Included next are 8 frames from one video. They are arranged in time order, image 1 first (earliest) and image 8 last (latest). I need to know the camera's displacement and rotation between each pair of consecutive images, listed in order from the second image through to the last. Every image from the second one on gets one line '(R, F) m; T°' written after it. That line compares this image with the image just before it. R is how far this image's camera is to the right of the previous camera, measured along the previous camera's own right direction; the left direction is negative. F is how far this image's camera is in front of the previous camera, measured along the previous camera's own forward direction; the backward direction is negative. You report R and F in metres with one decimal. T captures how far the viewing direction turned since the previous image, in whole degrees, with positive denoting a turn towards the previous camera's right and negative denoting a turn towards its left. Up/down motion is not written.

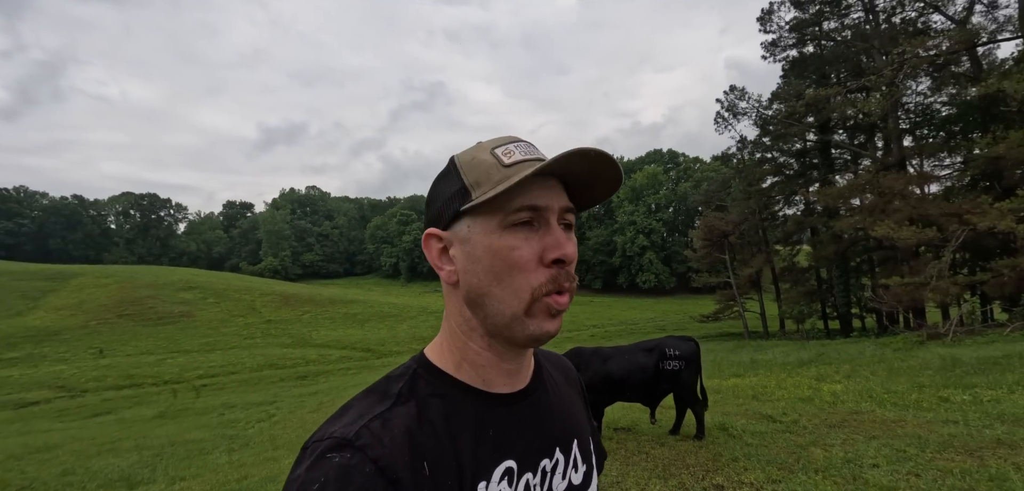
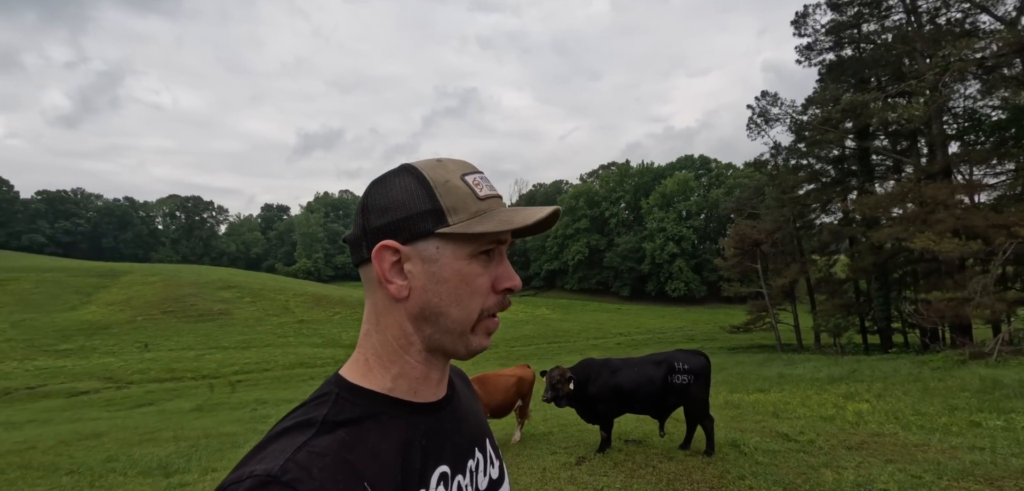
(+0.4, -0.1) m; -4°
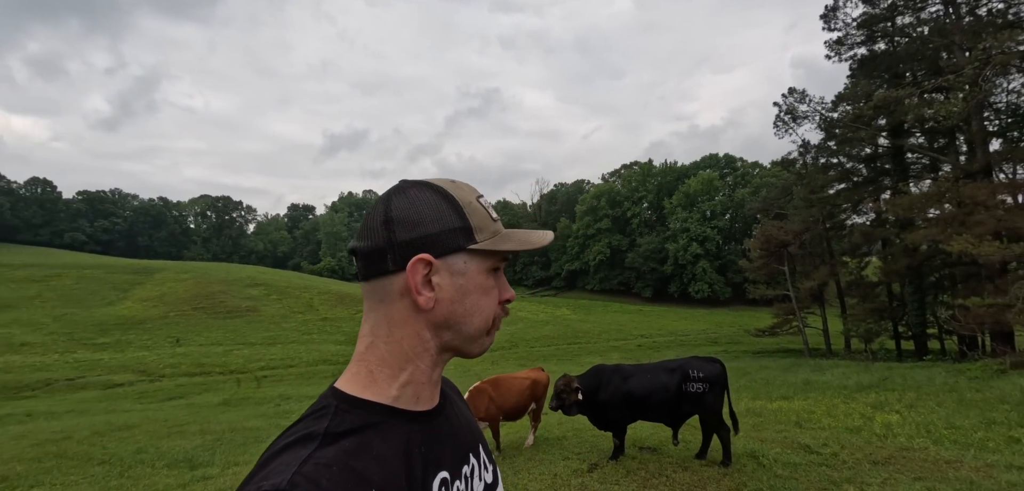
(+0.4, 0.0) m; -3°
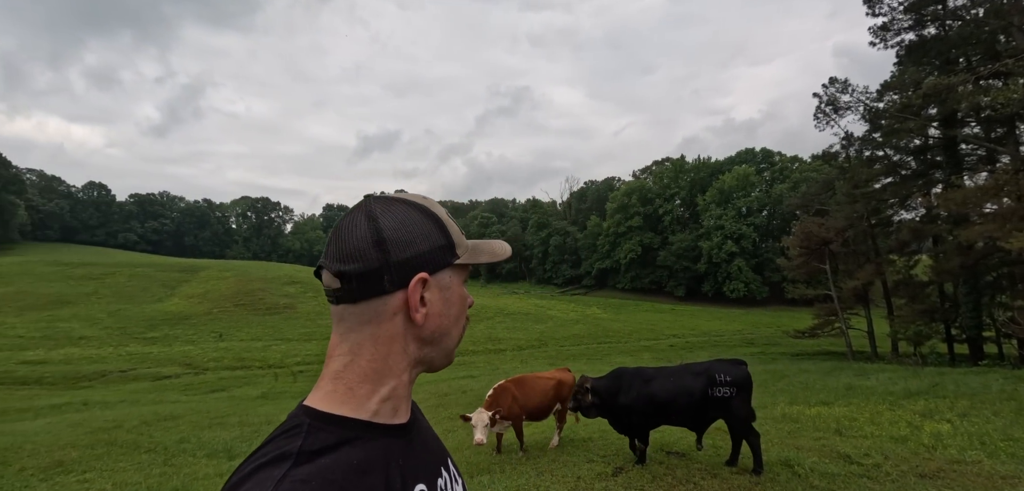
(+0.5, 0.0) m; -5°
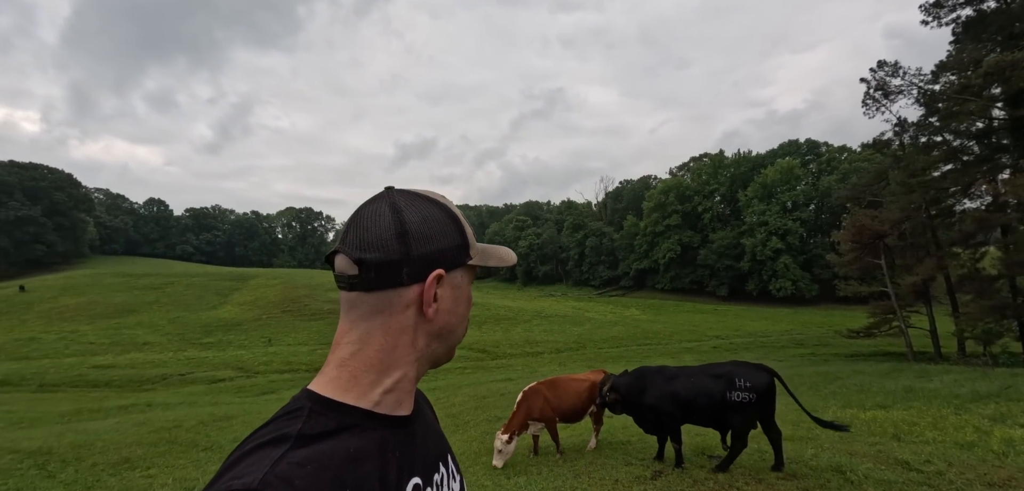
(+0.5, 0.0) m; -6°
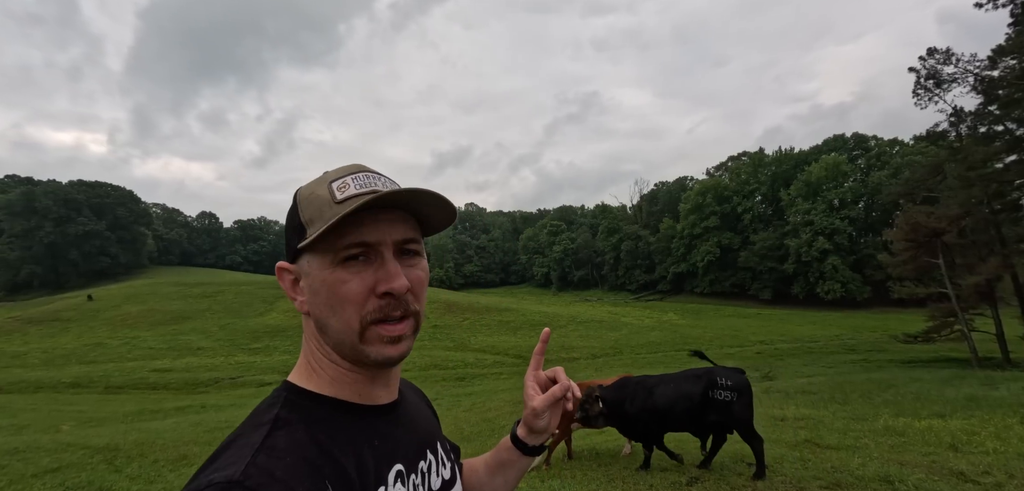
(+0.5, 0.0) m; -5°
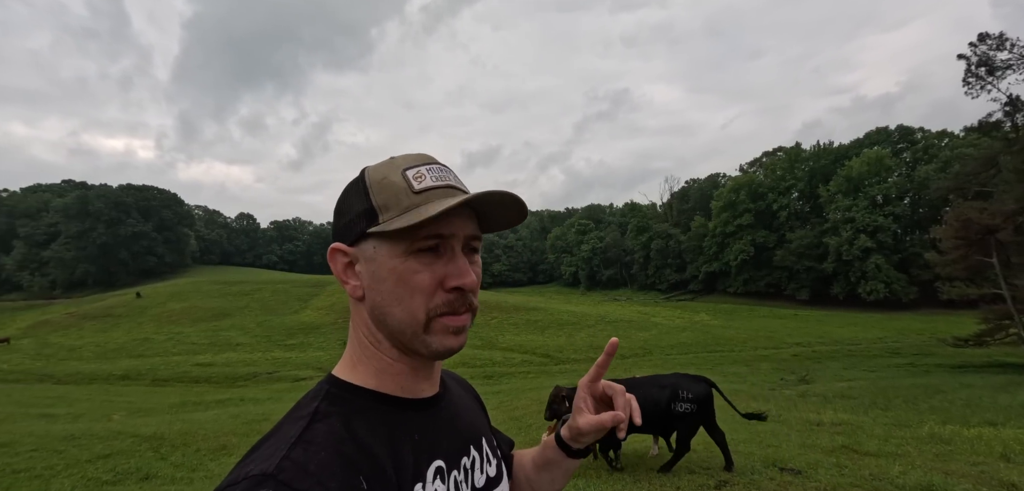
(+0.4, 0.0) m; -4°
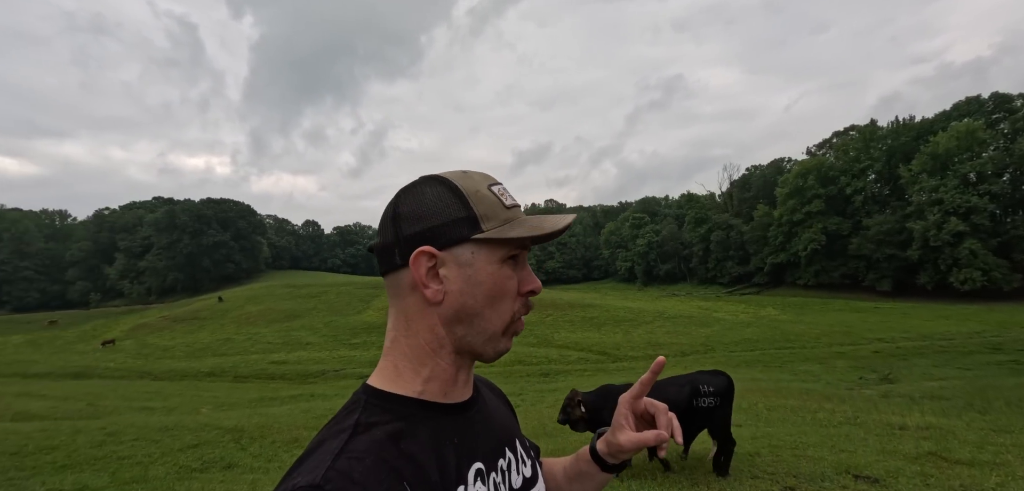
(+0.7, +0.1) m; -8°
